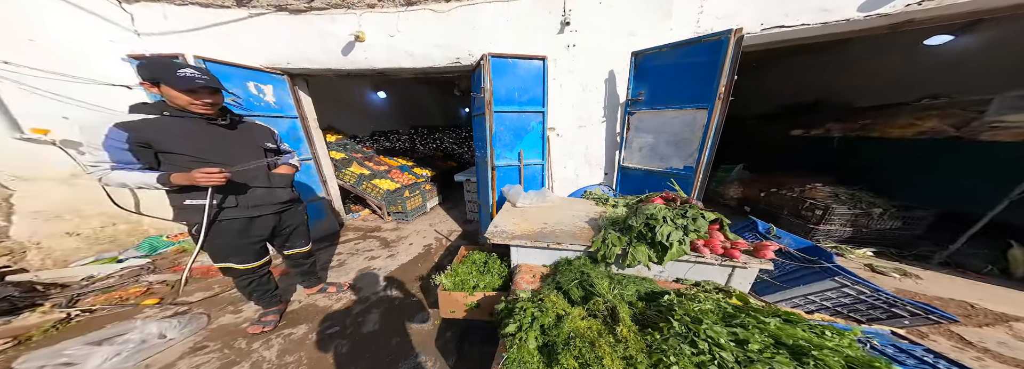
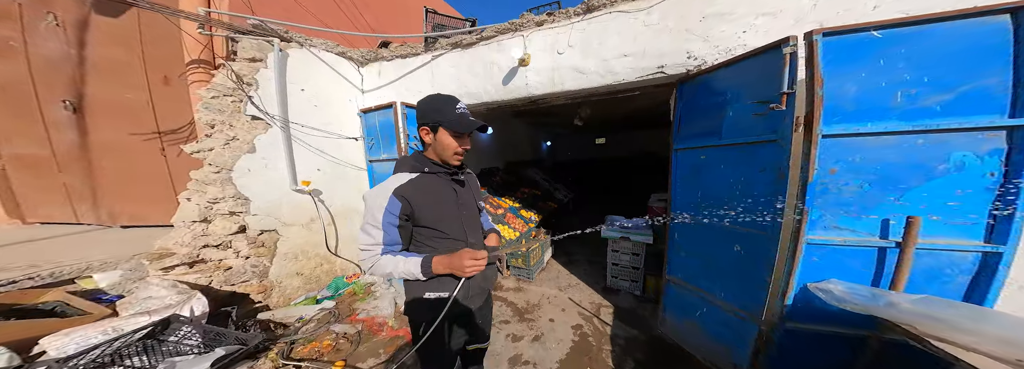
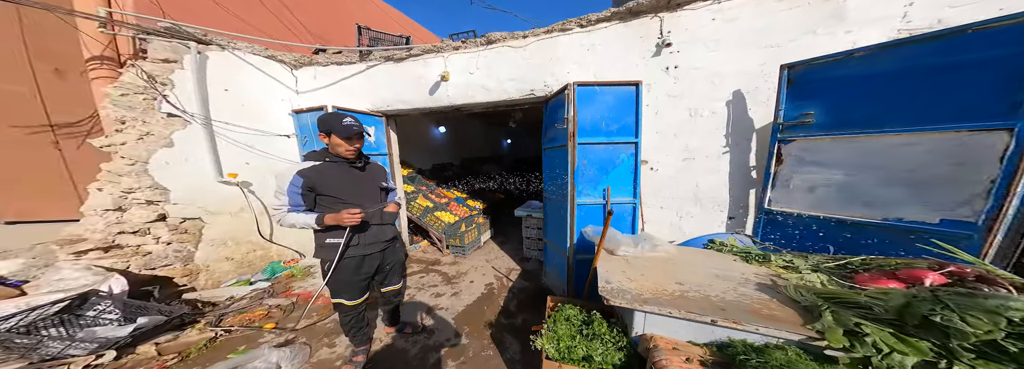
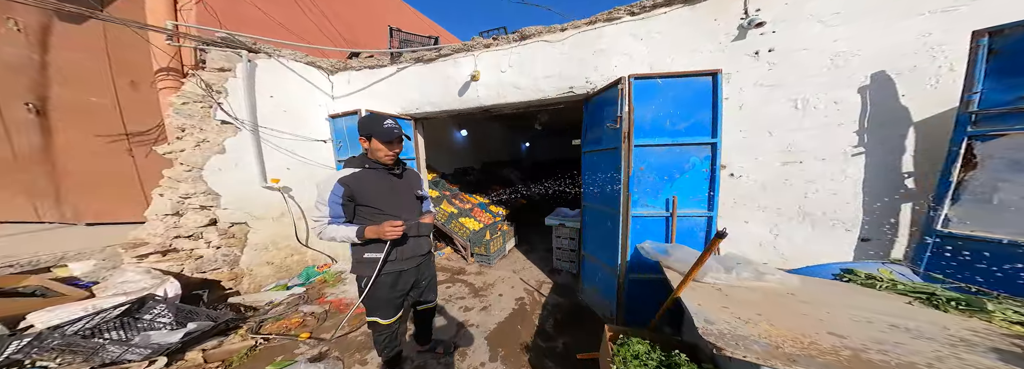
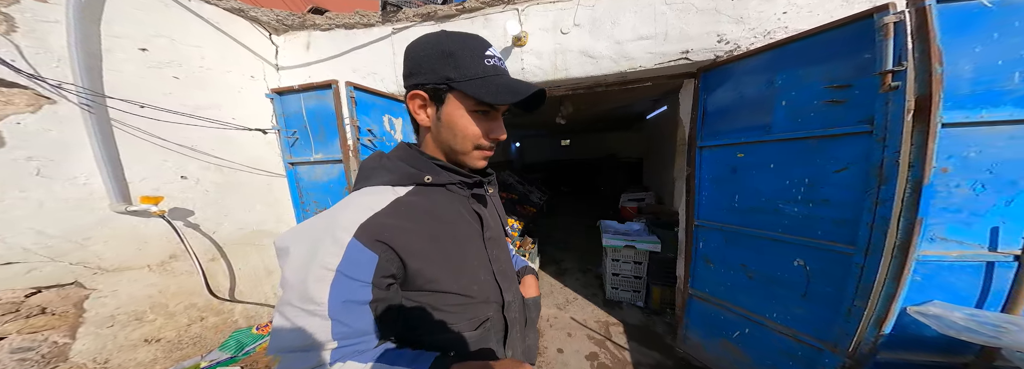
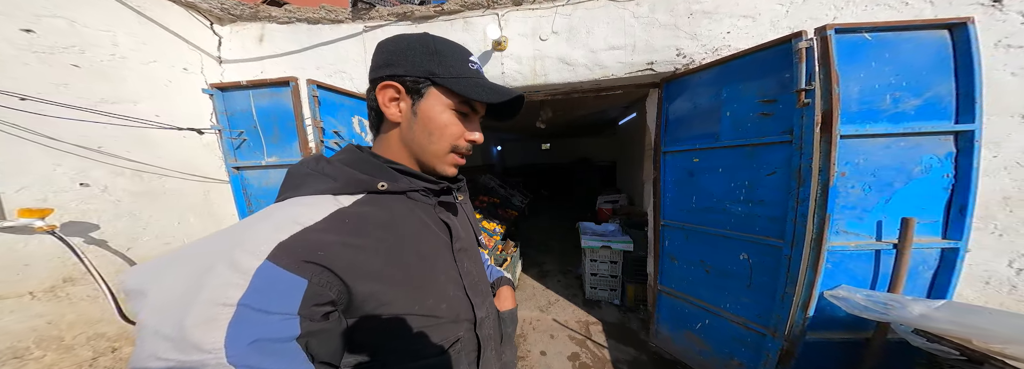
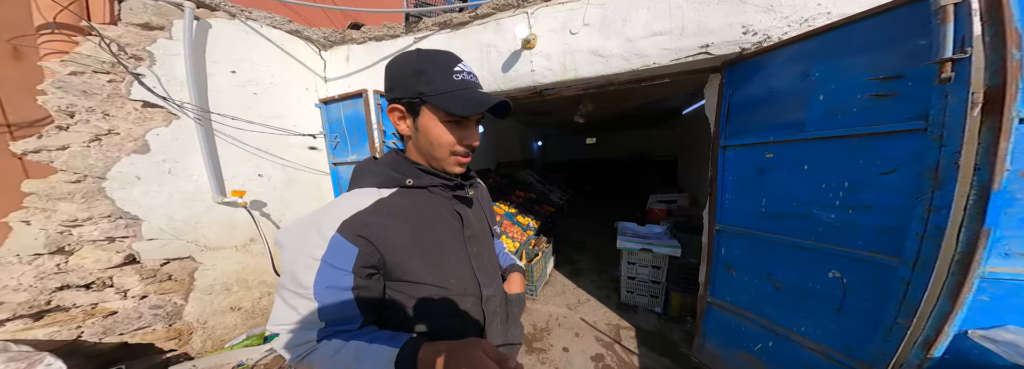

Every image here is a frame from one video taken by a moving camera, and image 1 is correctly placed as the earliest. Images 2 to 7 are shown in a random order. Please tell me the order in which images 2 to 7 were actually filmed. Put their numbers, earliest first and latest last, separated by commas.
3, 4, 2, 7, 5, 6
